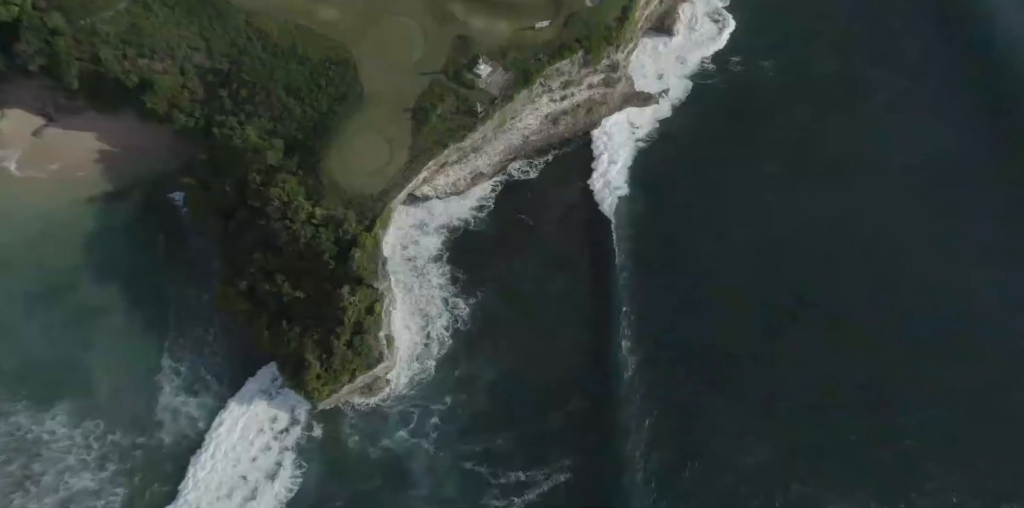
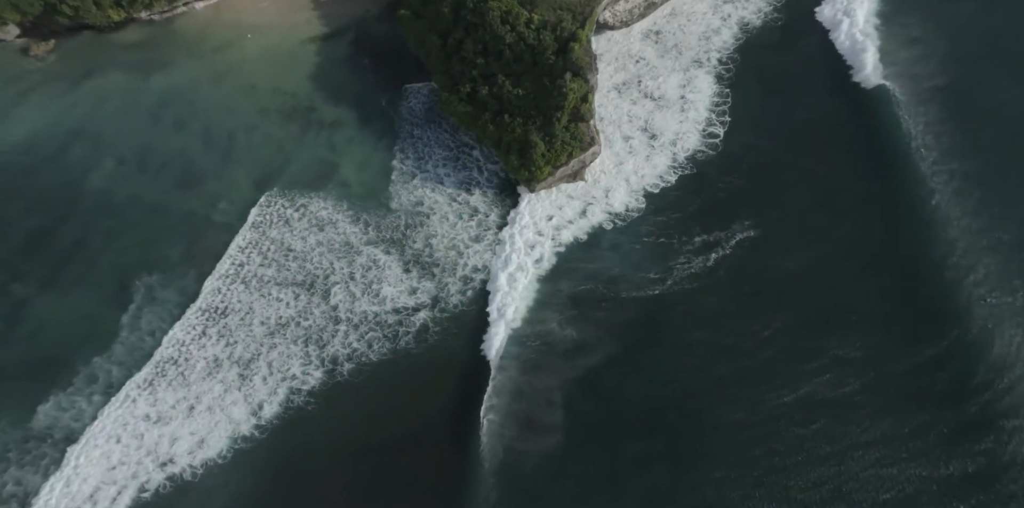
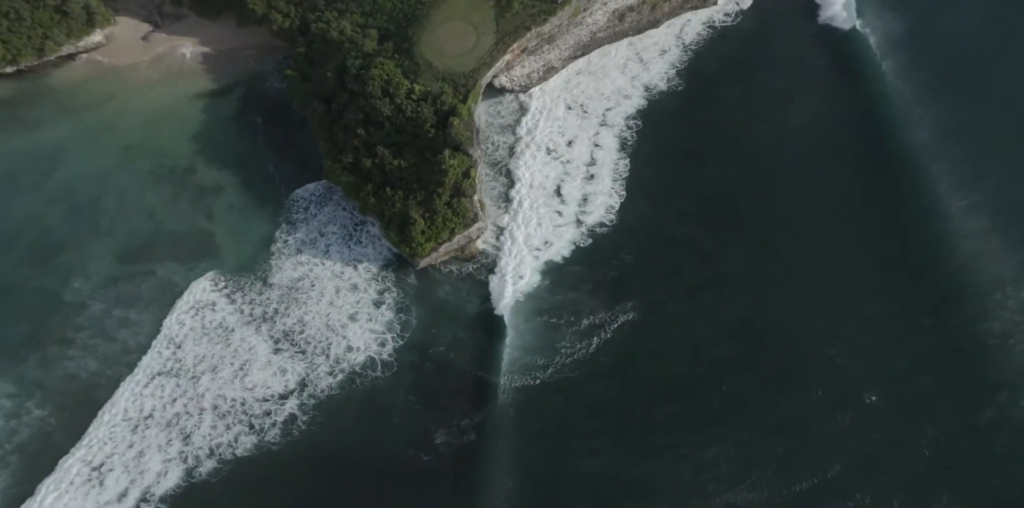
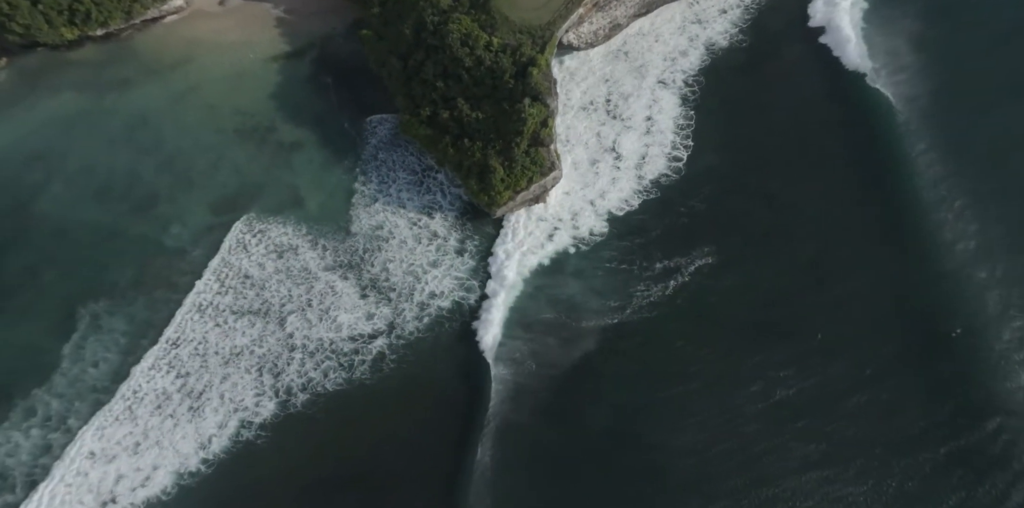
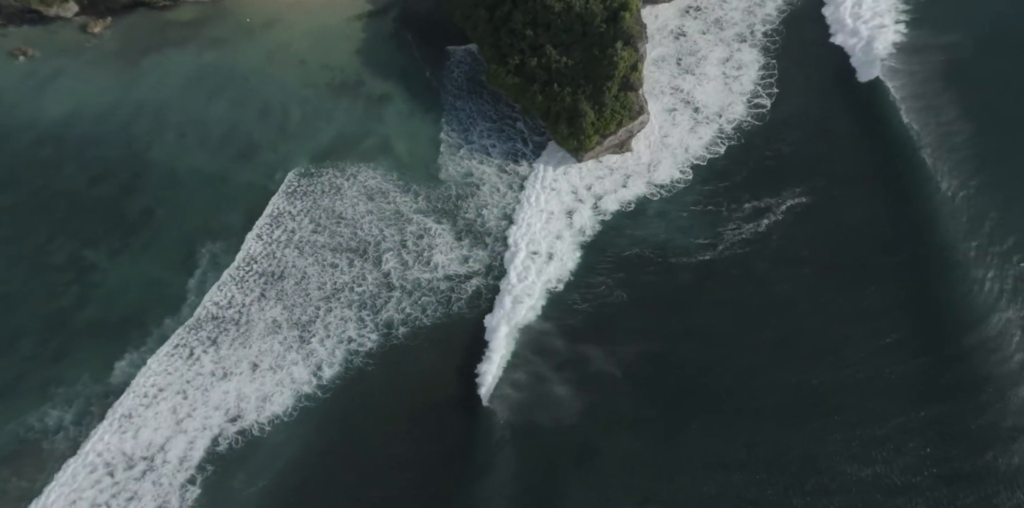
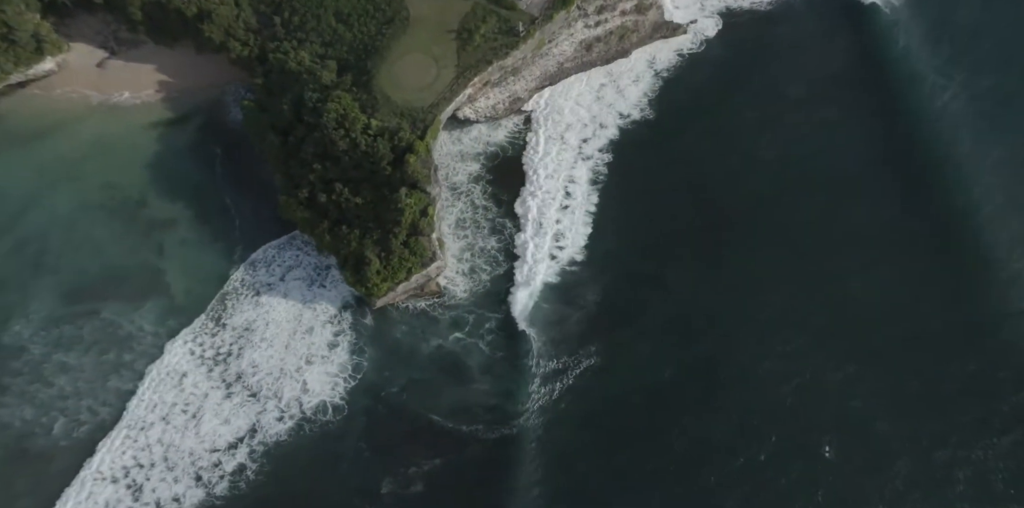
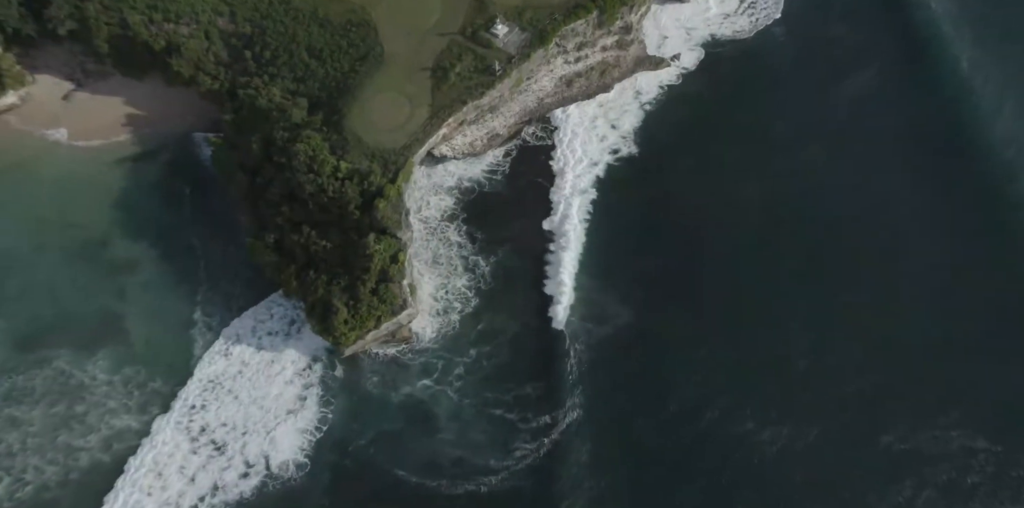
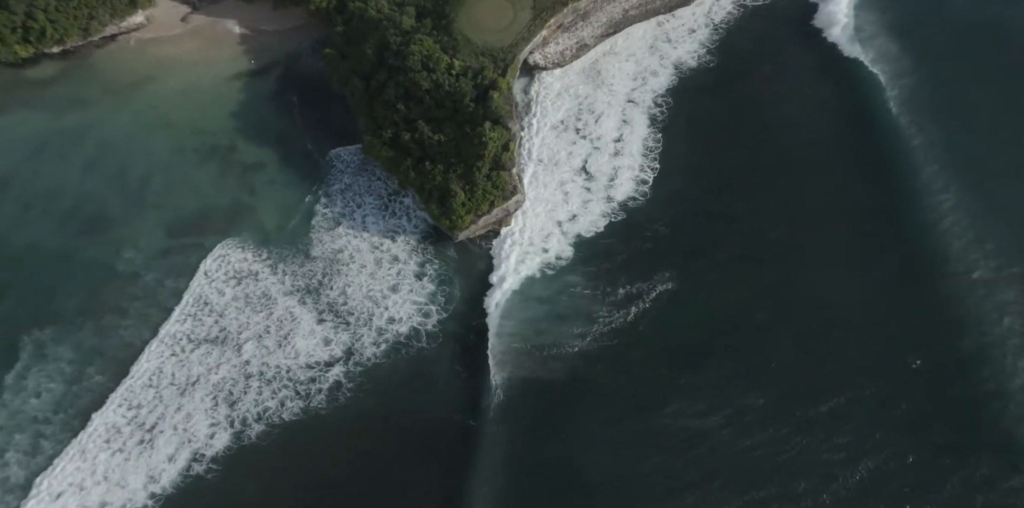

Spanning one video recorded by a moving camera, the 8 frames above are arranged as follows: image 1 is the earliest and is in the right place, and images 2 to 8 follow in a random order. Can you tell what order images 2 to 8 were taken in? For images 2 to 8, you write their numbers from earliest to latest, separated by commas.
7, 6, 3, 8, 4, 2, 5
